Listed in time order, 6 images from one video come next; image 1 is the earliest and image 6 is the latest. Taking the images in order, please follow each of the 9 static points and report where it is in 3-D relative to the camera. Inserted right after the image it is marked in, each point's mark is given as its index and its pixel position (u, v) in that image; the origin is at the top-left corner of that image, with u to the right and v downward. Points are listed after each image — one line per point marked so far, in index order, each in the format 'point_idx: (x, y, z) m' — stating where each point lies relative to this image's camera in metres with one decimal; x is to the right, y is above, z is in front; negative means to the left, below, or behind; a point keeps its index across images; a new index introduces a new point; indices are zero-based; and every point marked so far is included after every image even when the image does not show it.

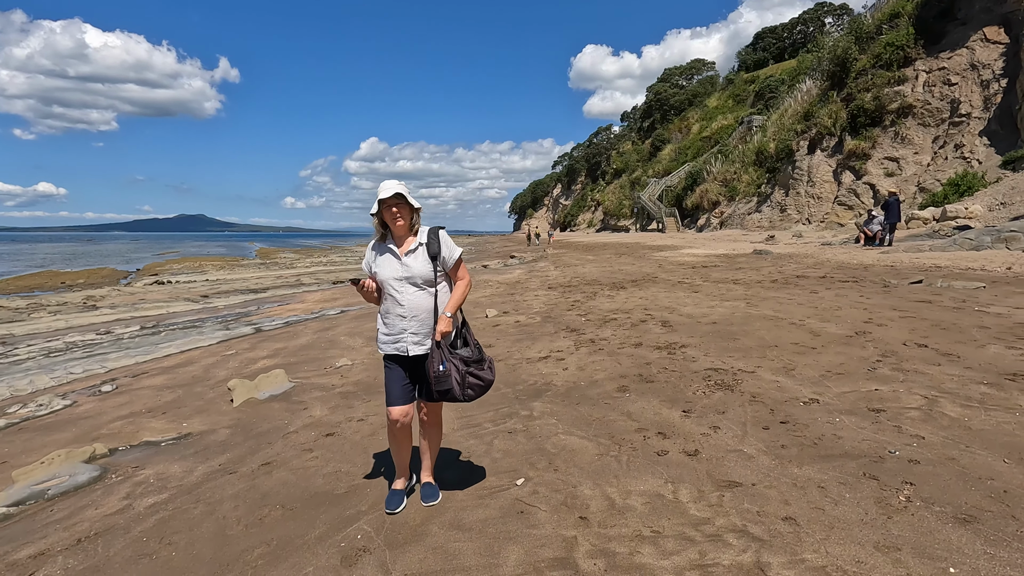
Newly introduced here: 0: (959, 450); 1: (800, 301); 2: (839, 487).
0: (+2.5, -0.9, +2.9) m
1: (+4.3, -0.2, +8.0) m
2: (+1.6, -1.0, +2.7) m
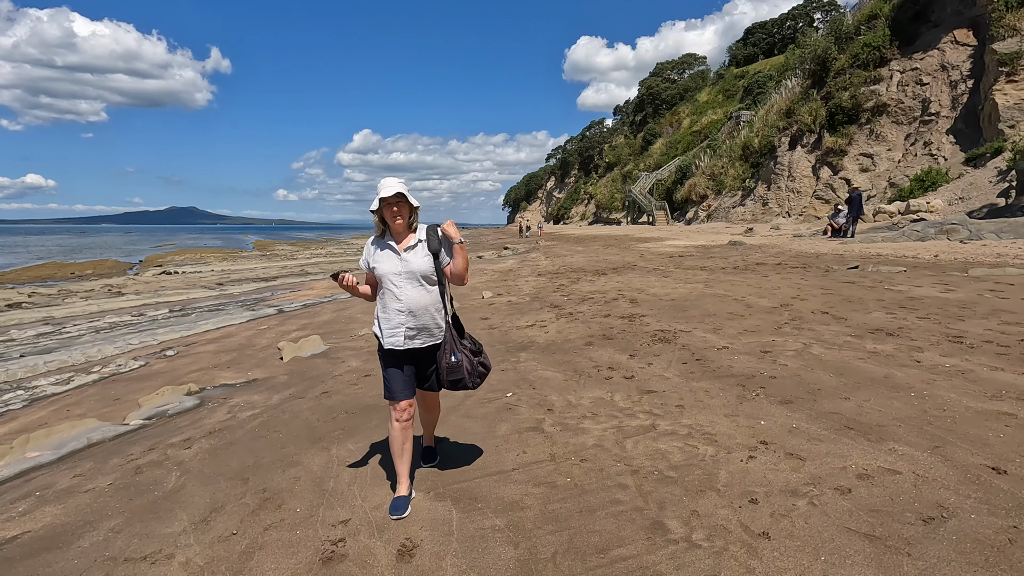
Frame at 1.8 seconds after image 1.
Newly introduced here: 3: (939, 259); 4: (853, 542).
0: (+2.4, -0.7, +4.3) m
1: (+4.1, +0.1, +9.4) m
2: (+1.6, -0.8, +4.1) m
3: (+8.2, +0.6, +10.3) m
4: (+1.4, -1.0, +2.2) m
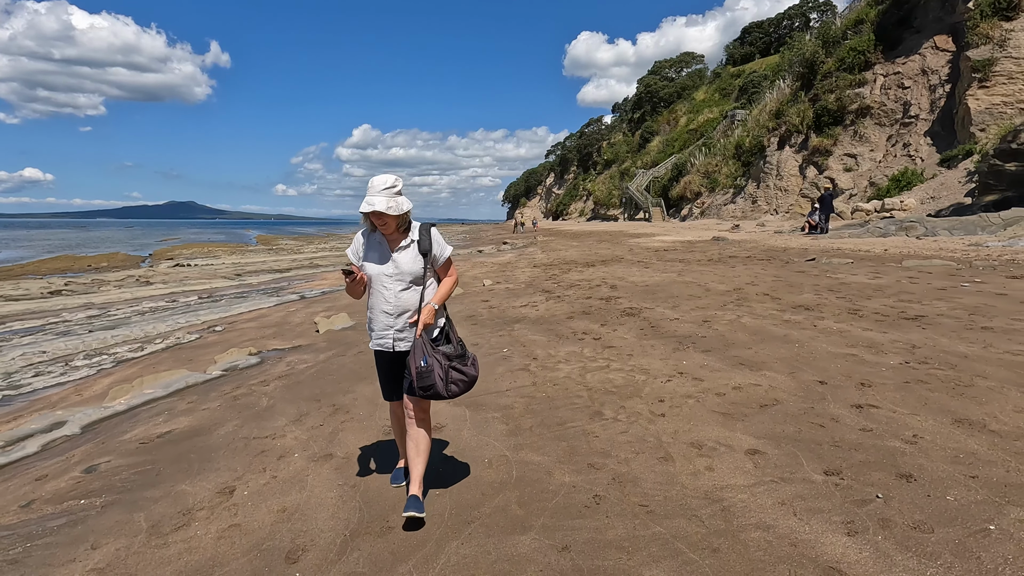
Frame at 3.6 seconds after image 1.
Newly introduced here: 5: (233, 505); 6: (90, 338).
0: (+2.3, -0.5, +5.7) m
1: (+4.1, +0.3, +10.8) m
2: (+1.5, -0.6, +5.5) m
3: (+8.2, +0.8, +11.7) m
4: (+1.3, -0.8, +3.6) m
5: (-1.6, -1.2, +3.0) m
6: (-7.3, -0.9, +9.4) m
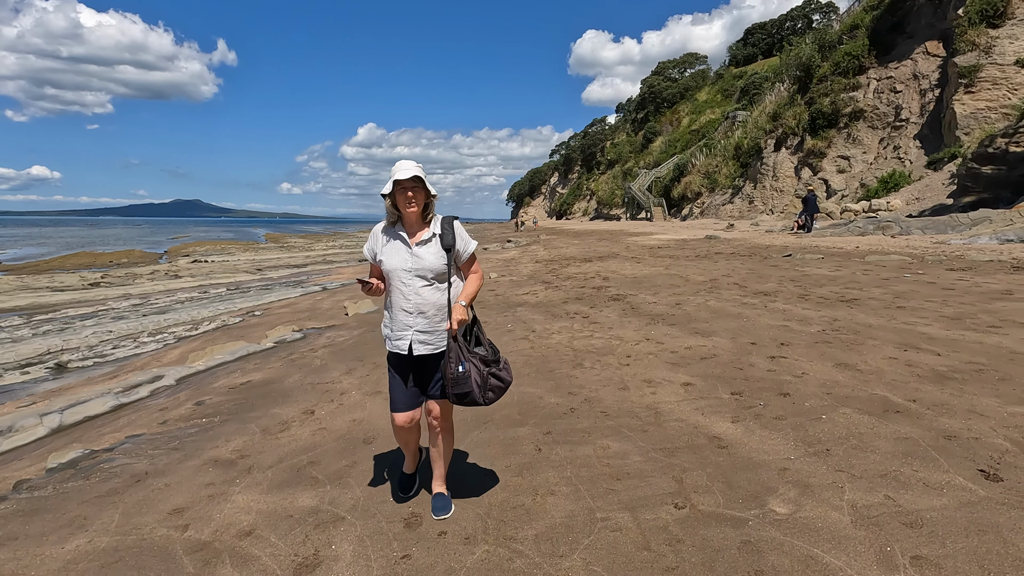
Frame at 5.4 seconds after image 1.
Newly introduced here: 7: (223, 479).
0: (+2.4, -0.3, +6.9) m
1: (+4.2, +0.5, +12.0) m
2: (+1.5, -0.4, +6.7) m
3: (+8.3, +0.9, +12.8) m
4: (+1.3, -0.7, +4.8) m
5: (-1.5, -1.0, +4.2) m
6: (-7.2, -0.6, +10.6) m
7: (-1.8, -1.2, +3.3) m
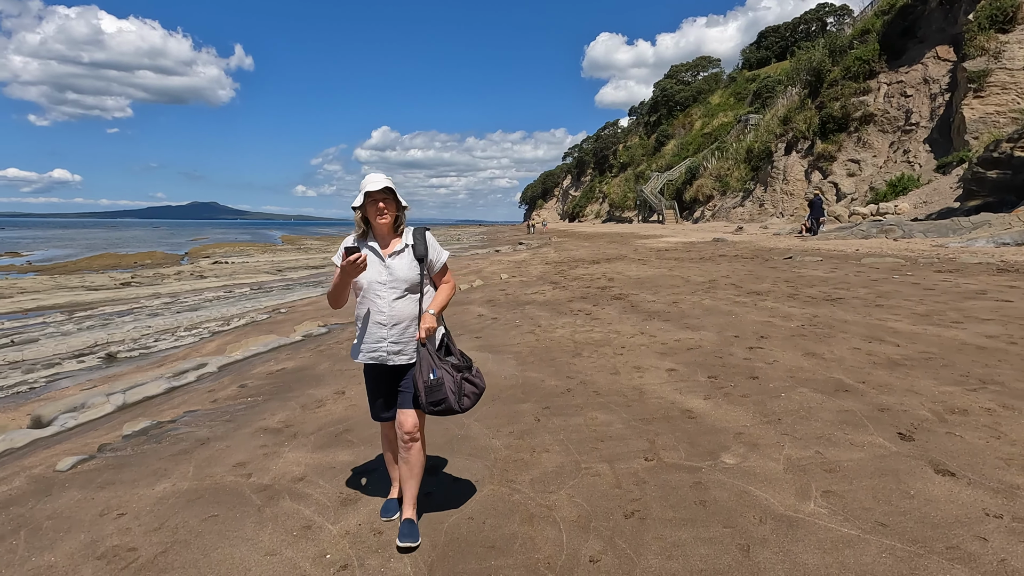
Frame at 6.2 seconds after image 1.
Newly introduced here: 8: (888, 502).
0: (+2.5, -0.3, +7.5) m
1: (+4.4, +0.5, +12.5) m
2: (+1.6, -0.4, +7.3) m
3: (+8.5, +0.9, +13.3) m
4: (+1.4, -0.6, +5.4) m
5: (-1.5, -1.0, +4.9) m
6: (-7.0, -0.6, +11.4) m
7: (-1.7, -1.1, +3.9) m
8: (+1.7, -1.0, +2.5) m
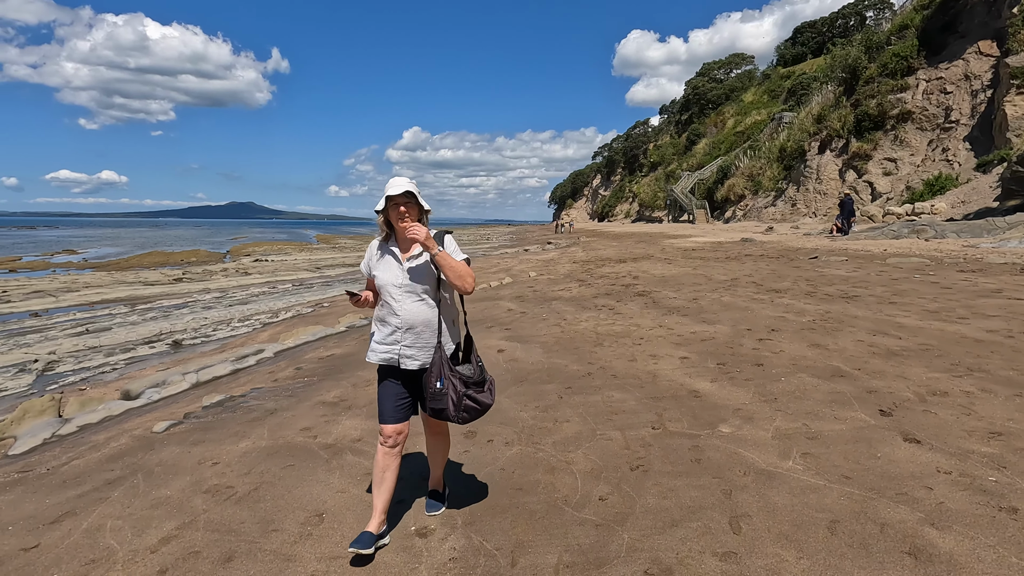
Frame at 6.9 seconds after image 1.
0: (+2.9, -0.3, +7.9) m
1: (+5.1, +0.5, +12.8) m
2: (+2.0, -0.3, +7.7) m
3: (+9.2, +0.9, +13.3) m
4: (+1.7, -0.6, +5.8) m
5: (-1.2, -0.9, +5.5) m
6: (-6.4, -0.5, +12.3) m
7: (-1.5, -1.1, +4.6) m
8: (+1.9, -0.9, +2.9) m
